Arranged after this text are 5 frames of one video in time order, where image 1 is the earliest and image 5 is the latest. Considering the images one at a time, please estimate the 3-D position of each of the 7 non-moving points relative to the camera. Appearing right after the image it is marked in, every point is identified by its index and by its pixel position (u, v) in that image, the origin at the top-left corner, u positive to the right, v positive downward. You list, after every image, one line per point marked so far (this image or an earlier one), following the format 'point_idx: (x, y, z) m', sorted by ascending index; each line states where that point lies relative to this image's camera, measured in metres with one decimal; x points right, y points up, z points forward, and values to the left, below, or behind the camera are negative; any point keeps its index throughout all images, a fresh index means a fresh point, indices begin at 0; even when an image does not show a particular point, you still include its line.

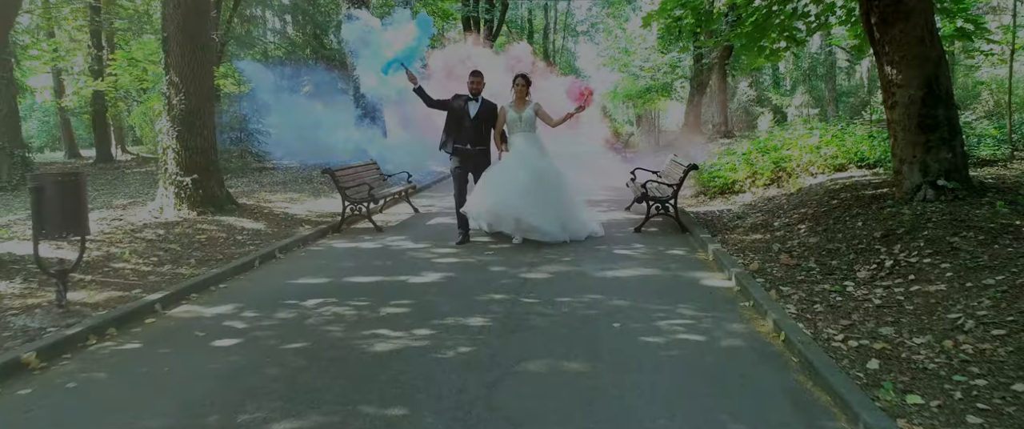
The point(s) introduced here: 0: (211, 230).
0: (-3.7, -0.2, +8.7) m
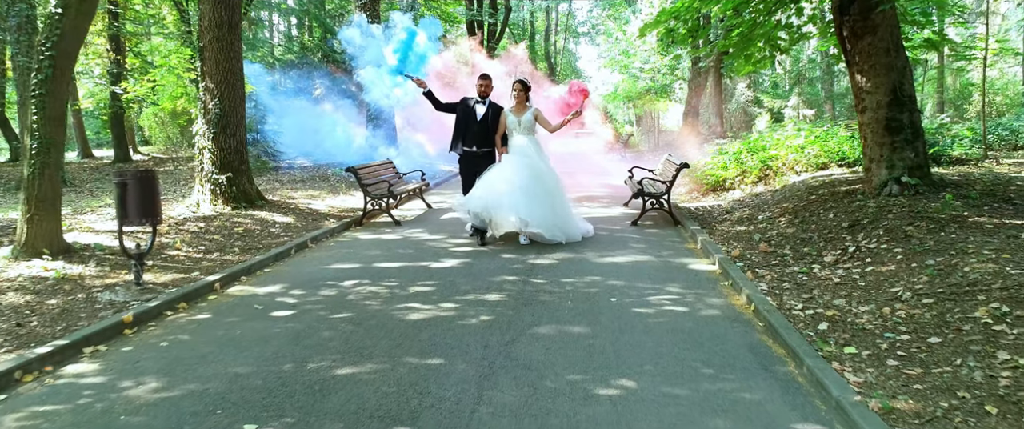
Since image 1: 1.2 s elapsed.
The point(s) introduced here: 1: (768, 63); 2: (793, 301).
0: (-3.6, -0.1, +9.5) m
1: (+4.2, +2.5, +11.6) m
2: (+2.2, -0.7, +5.6) m
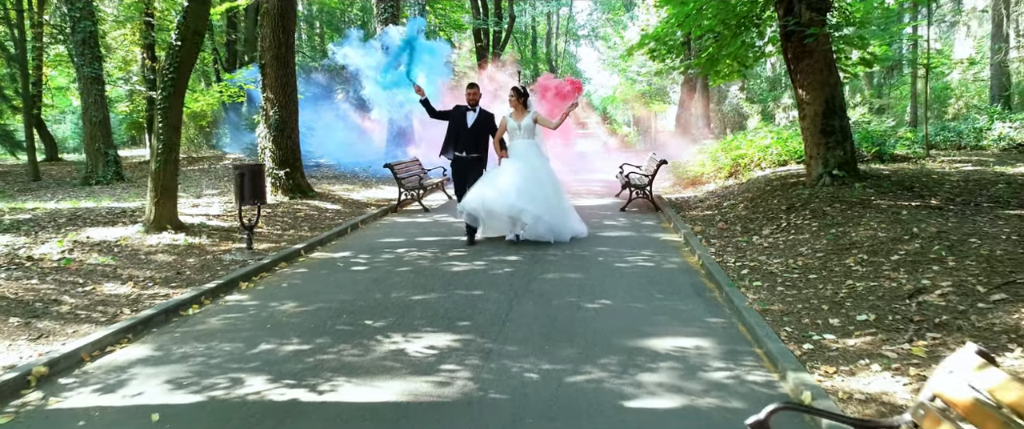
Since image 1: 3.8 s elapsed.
0: (-3.4, +0.1, +11.7) m
1: (+4.4, +2.7, +13.7) m
2: (+2.4, -0.5, +7.7) m
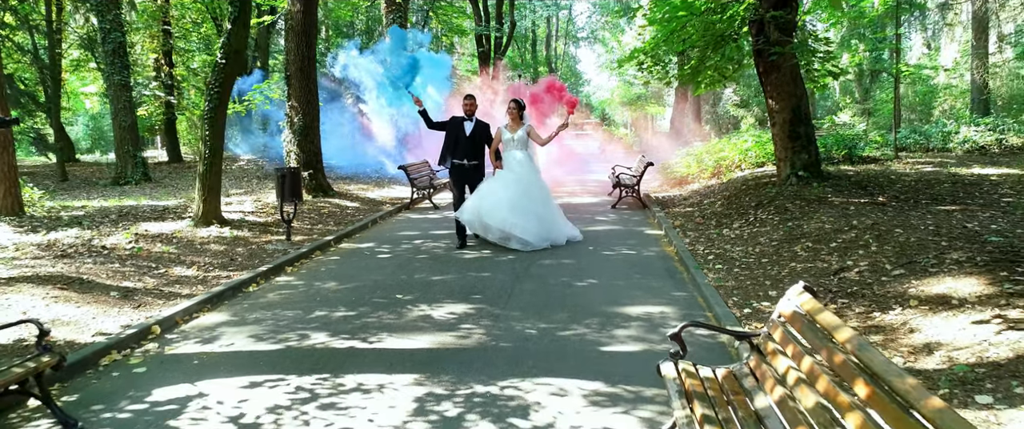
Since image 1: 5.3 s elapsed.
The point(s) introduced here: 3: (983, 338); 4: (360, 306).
0: (-3.4, +0.1, +13.0) m
1: (+4.4, +2.8, +15.1) m
2: (+2.4, -0.4, +9.0) m
3: (+3.0, -0.8, +4.5) m
4: (-1.4, -0.9, +6.7) m
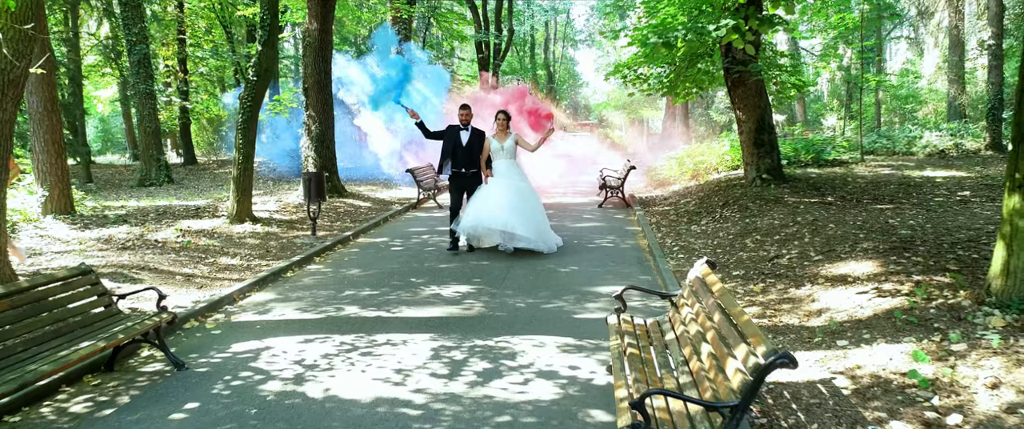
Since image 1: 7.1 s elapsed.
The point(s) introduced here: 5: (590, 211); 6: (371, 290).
0: (-3.5, +0.2, +14.5) m
1: (+4.3, +2.8, +16.5) m
2: (+2.3, -0.4, +10.5) m
3: (+2.9, -0.7, +5.9) m
4: (-1.5, -0.8, +8.2) m
5: (+1.6, +0.1, +14.4) m
6: (-1.6, -0.9, +8.0) m
